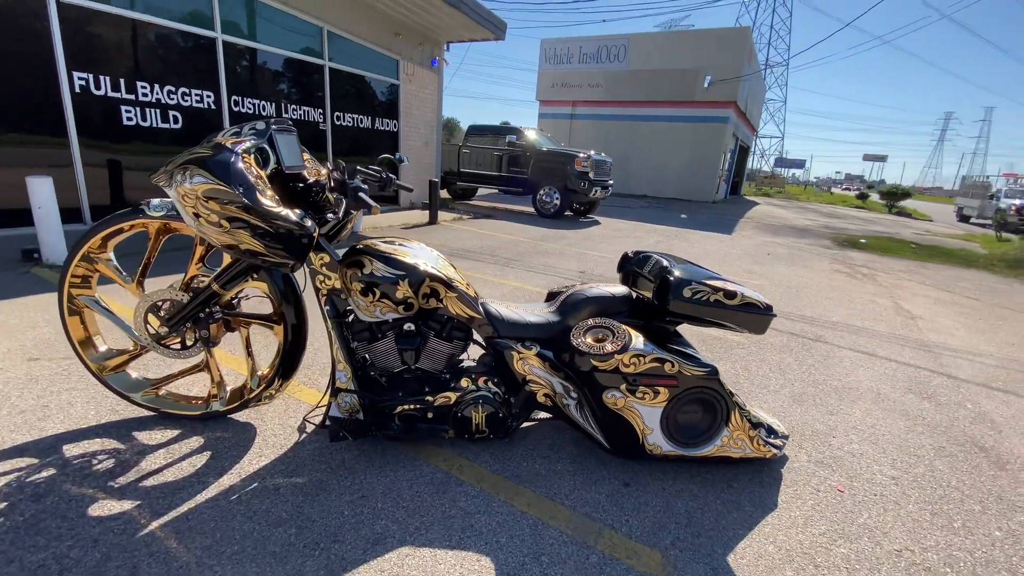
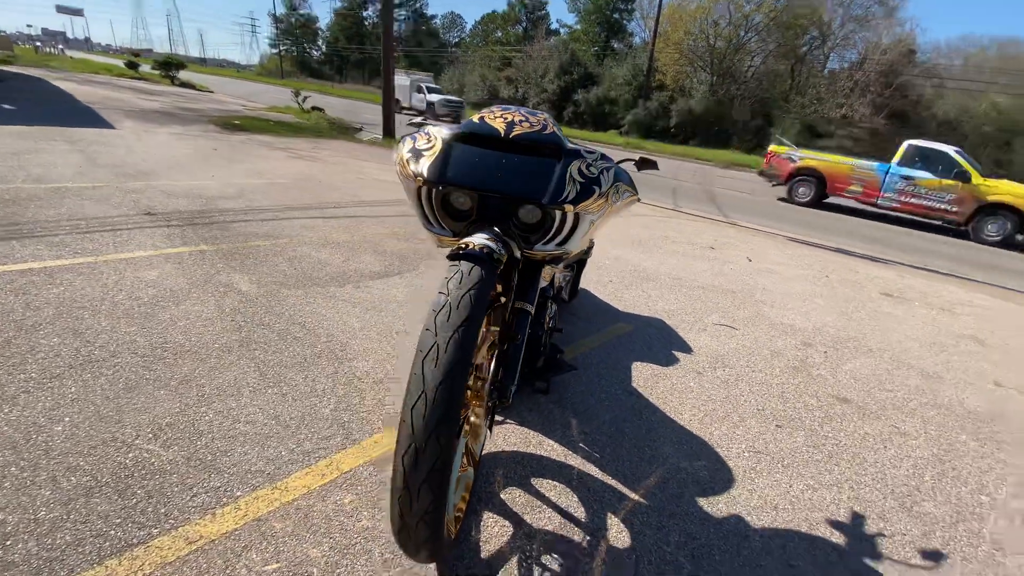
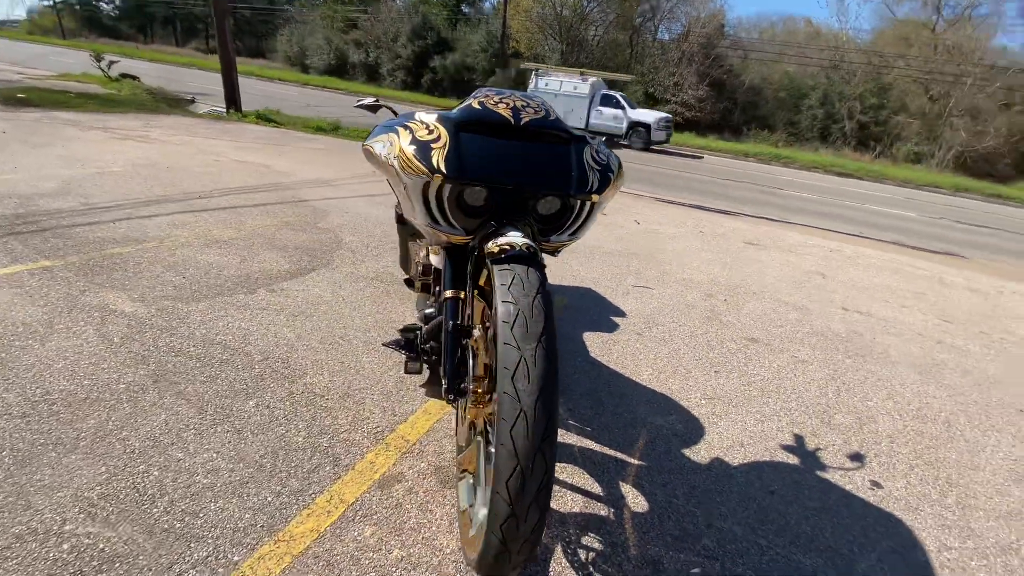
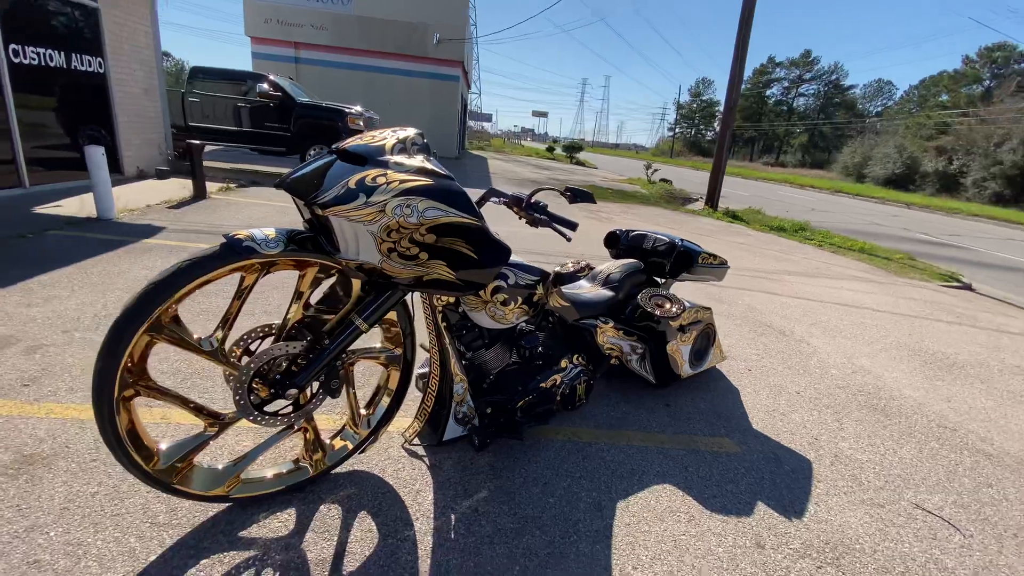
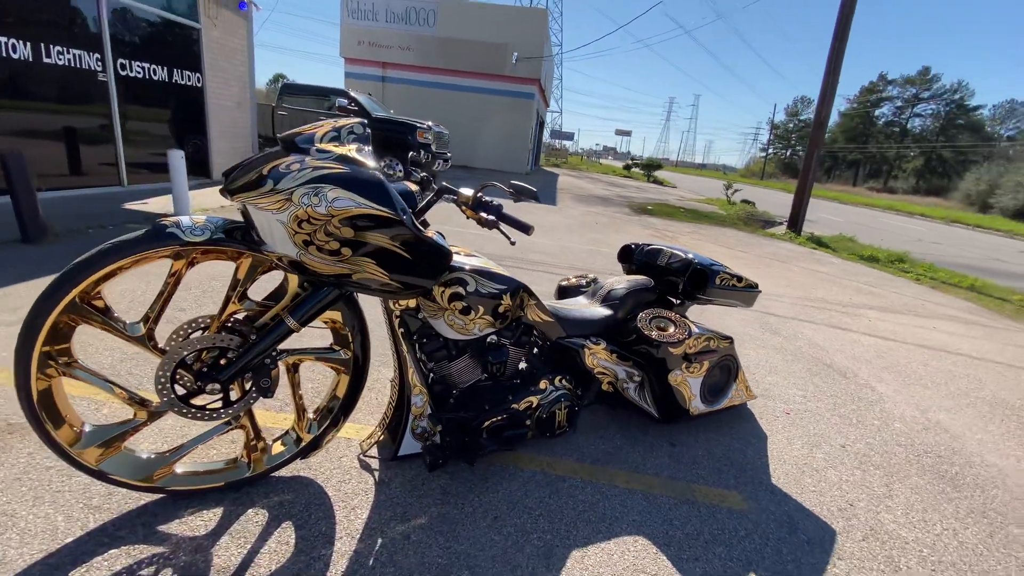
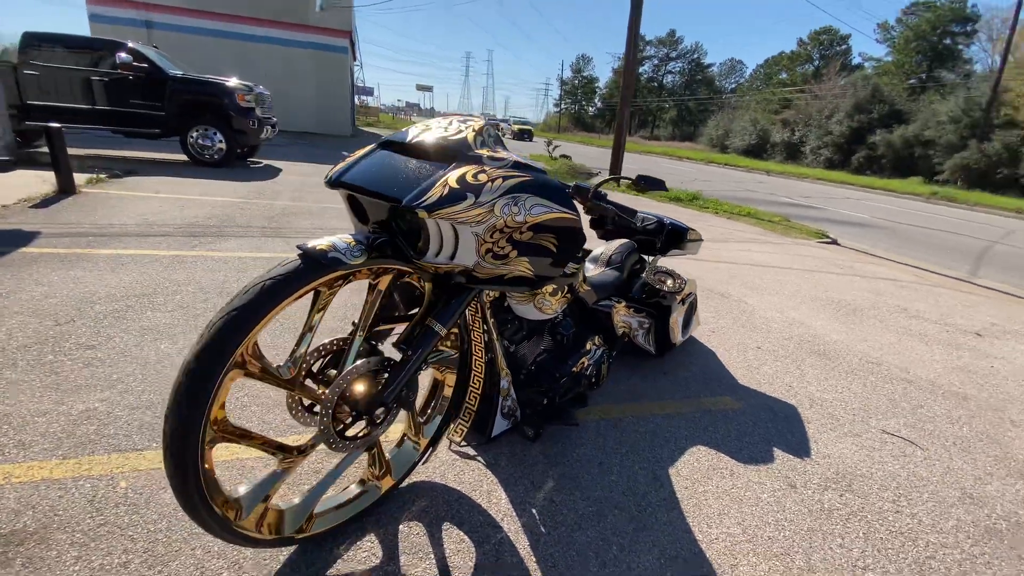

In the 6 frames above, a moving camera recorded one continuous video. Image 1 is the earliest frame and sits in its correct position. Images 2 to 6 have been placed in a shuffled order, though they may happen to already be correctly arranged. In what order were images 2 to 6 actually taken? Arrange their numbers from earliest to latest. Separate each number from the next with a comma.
5, 4, 6, 2, 3
